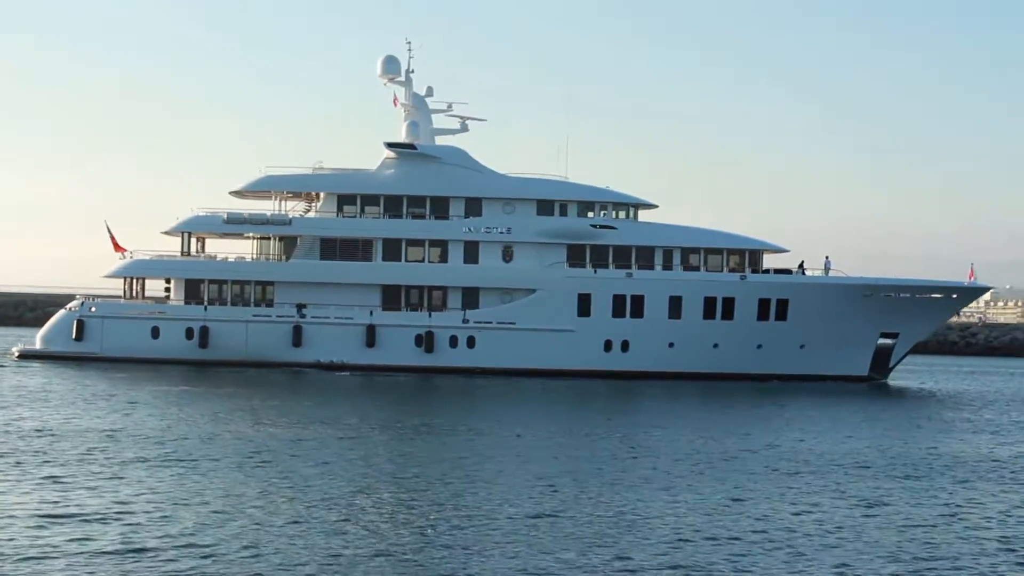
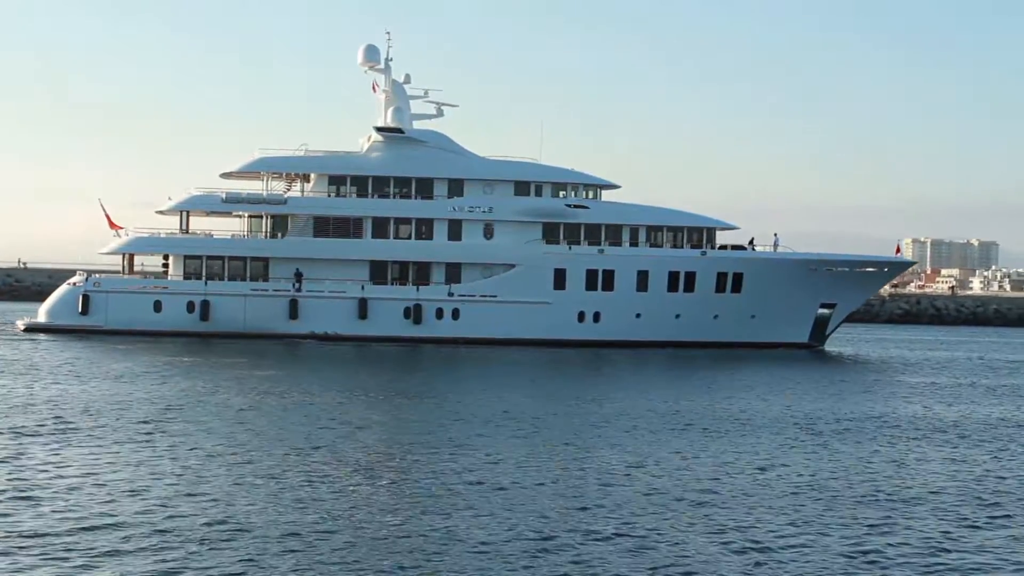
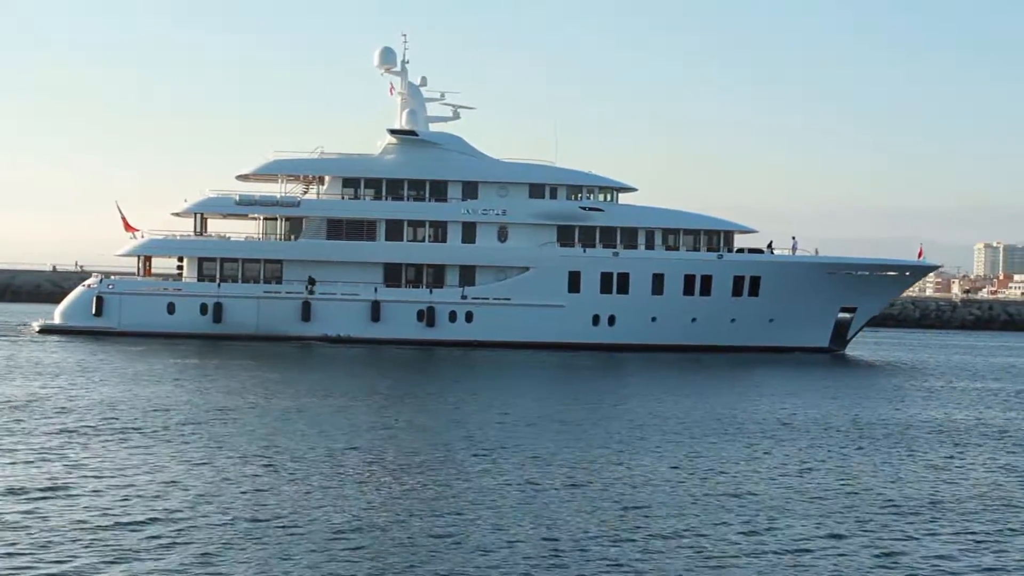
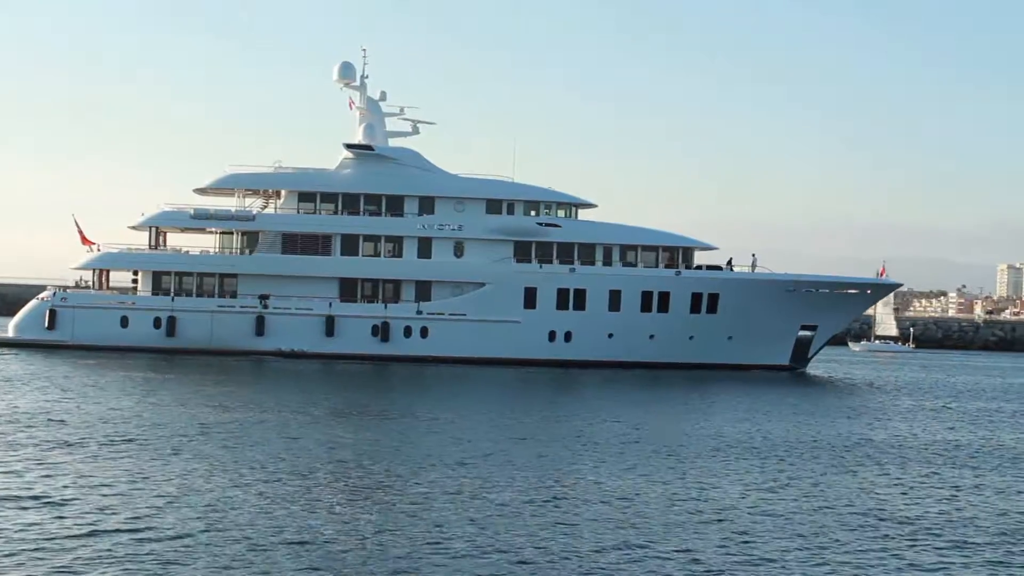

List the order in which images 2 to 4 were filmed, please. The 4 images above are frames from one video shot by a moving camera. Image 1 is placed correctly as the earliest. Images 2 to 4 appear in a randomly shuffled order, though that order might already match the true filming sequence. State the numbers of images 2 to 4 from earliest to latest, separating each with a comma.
4, 3, 2
